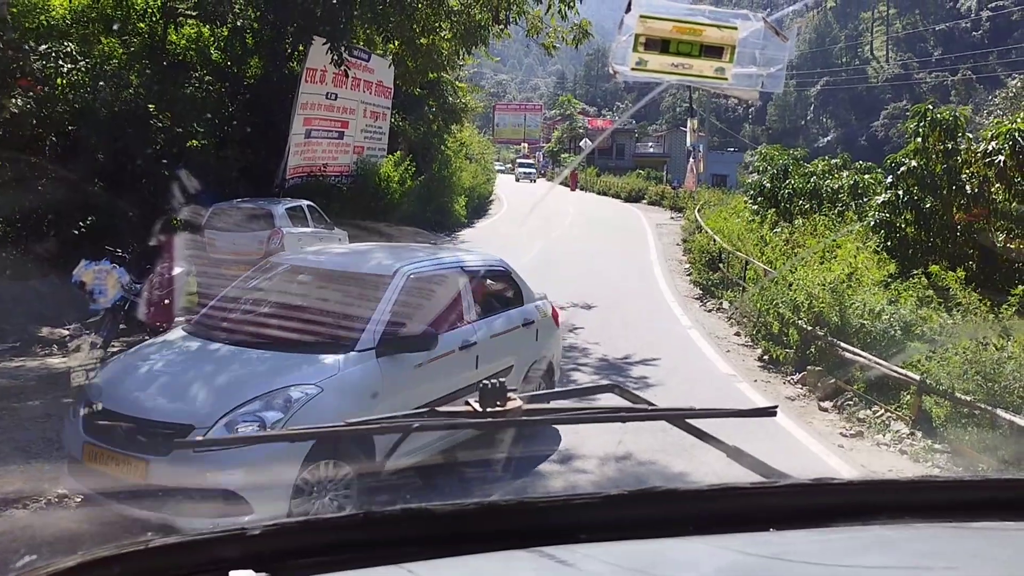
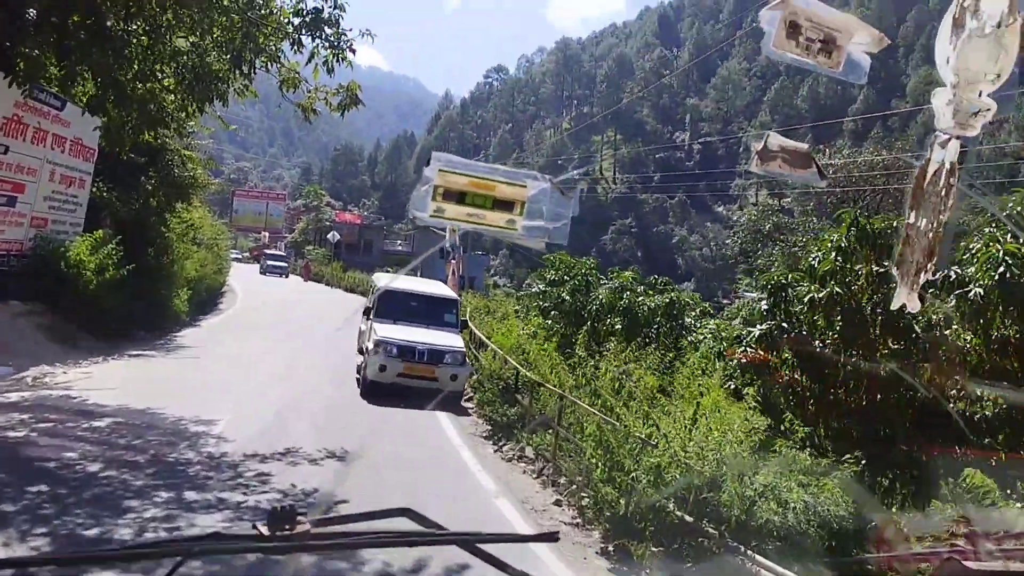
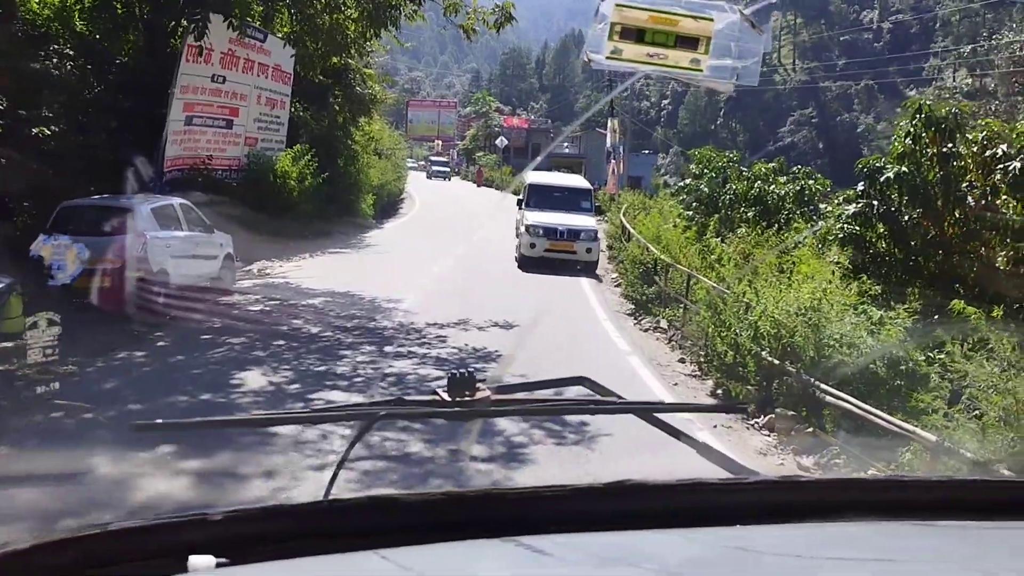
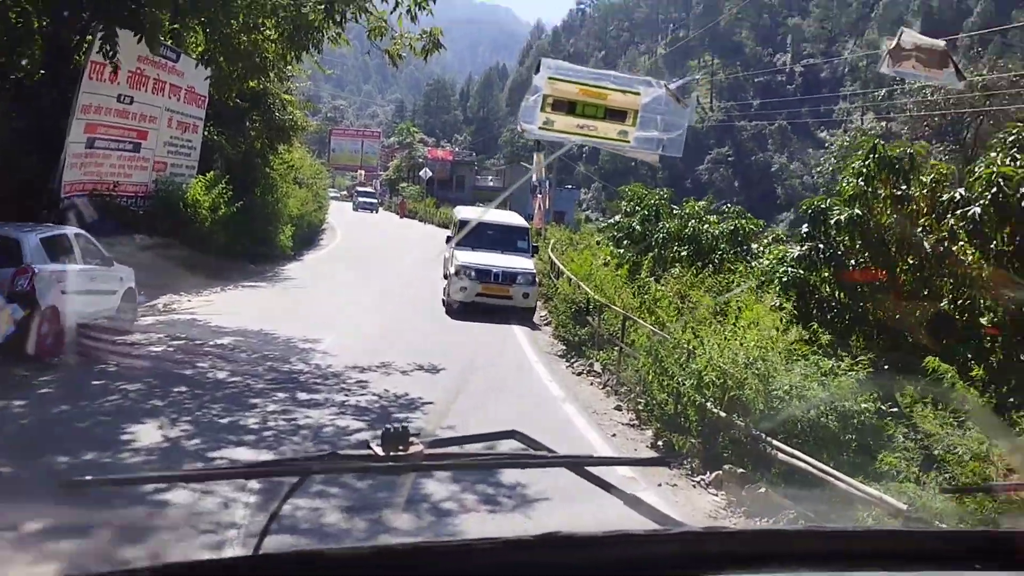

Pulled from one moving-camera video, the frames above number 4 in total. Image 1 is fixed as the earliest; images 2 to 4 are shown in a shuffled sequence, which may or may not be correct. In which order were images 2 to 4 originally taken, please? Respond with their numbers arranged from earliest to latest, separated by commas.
3, 4, 2
